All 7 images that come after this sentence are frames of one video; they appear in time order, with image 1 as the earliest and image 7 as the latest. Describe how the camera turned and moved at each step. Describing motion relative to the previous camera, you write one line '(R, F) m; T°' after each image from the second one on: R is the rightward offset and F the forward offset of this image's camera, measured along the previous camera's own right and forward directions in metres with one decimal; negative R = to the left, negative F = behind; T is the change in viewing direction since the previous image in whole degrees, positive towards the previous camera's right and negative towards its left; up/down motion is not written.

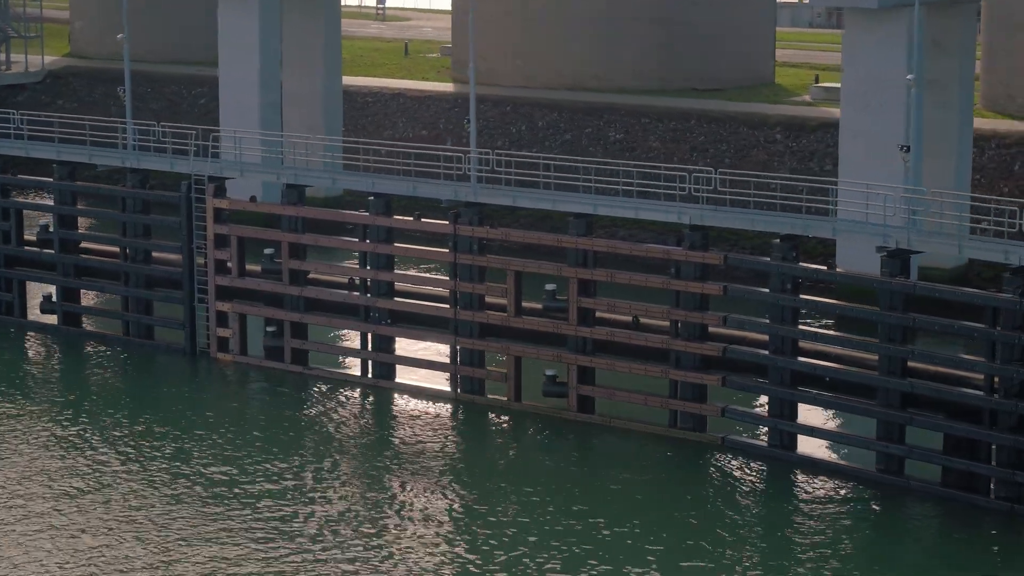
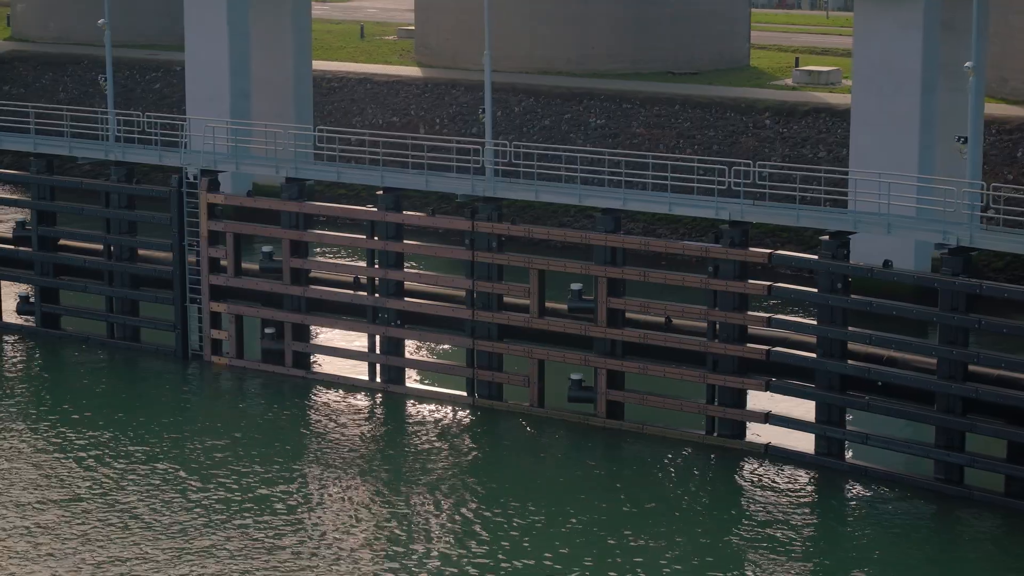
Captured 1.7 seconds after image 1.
(-1.4, +1.5) m; +2°
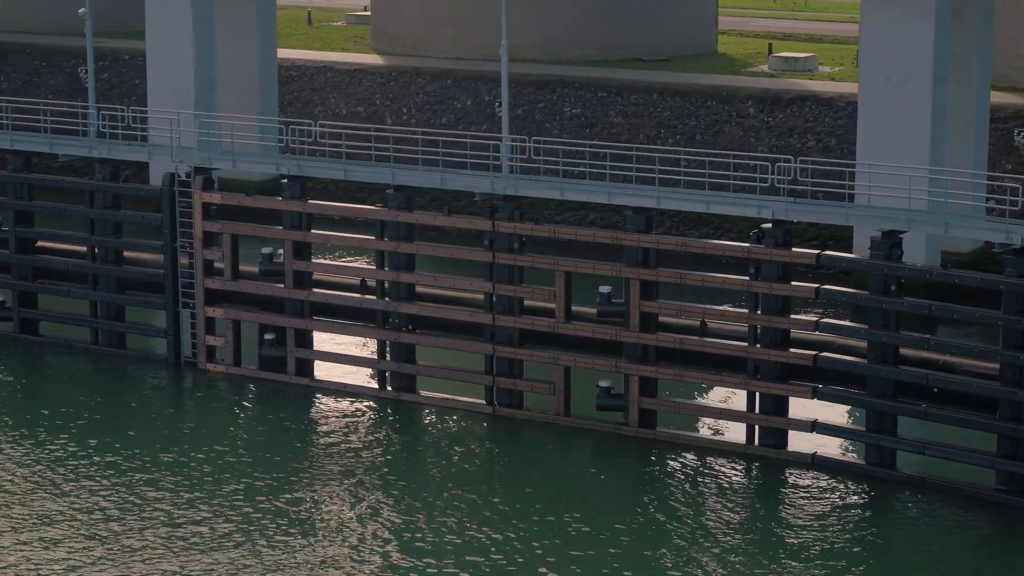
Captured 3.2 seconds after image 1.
(-1.4, +1.3) m; +2°
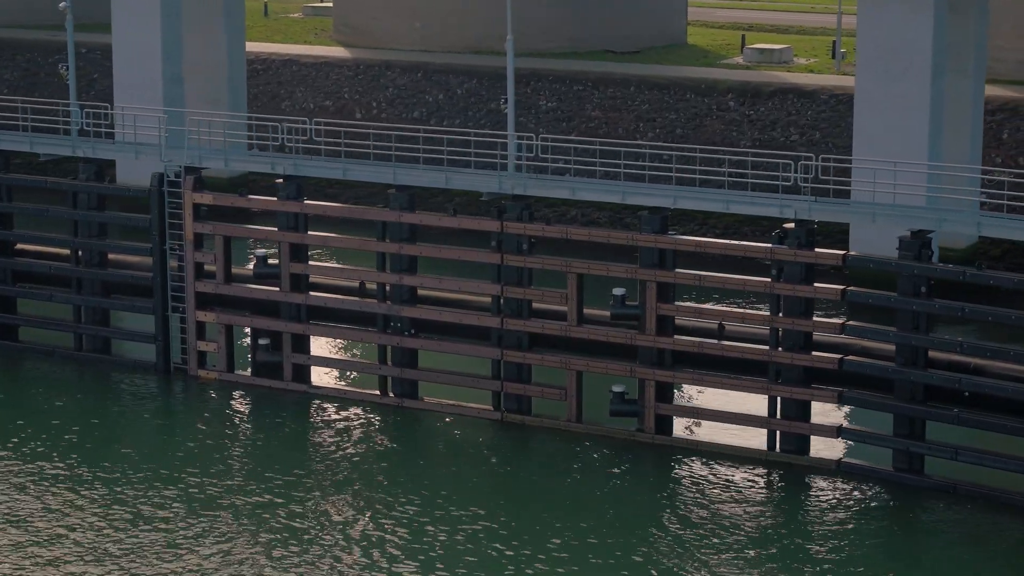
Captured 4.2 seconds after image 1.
(-0.9, +0.8) m; +2°
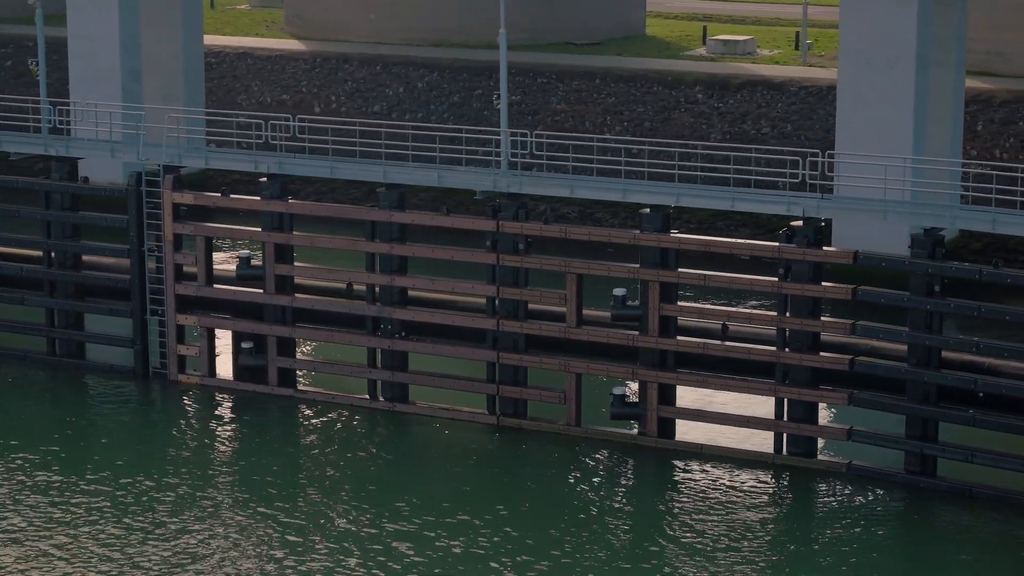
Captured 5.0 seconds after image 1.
(-0.8, +0.6) m; +2°
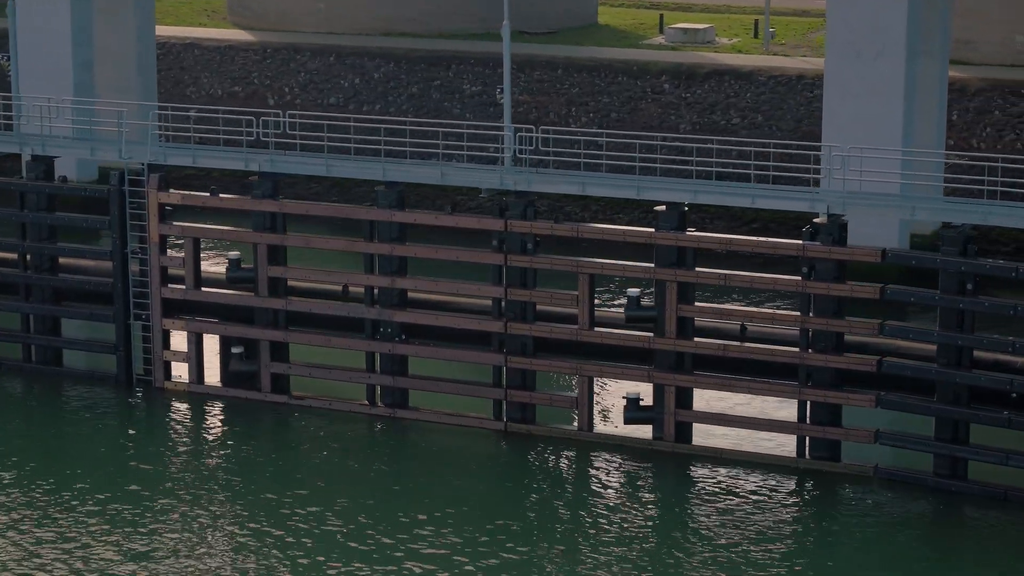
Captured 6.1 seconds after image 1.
(-1.2, +0.8) m; +3°
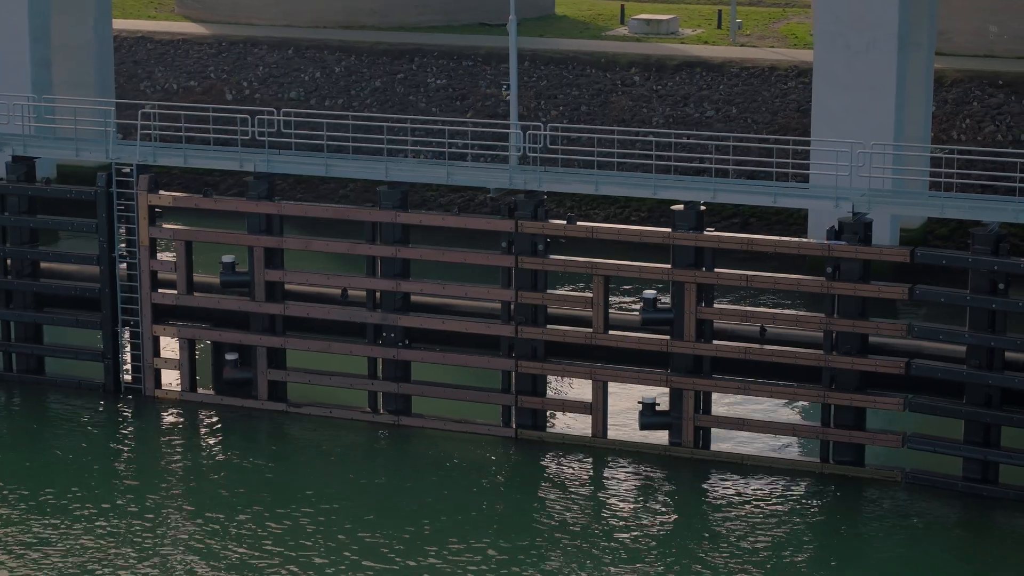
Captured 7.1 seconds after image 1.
(-1.1, +0.7) m; +2°
